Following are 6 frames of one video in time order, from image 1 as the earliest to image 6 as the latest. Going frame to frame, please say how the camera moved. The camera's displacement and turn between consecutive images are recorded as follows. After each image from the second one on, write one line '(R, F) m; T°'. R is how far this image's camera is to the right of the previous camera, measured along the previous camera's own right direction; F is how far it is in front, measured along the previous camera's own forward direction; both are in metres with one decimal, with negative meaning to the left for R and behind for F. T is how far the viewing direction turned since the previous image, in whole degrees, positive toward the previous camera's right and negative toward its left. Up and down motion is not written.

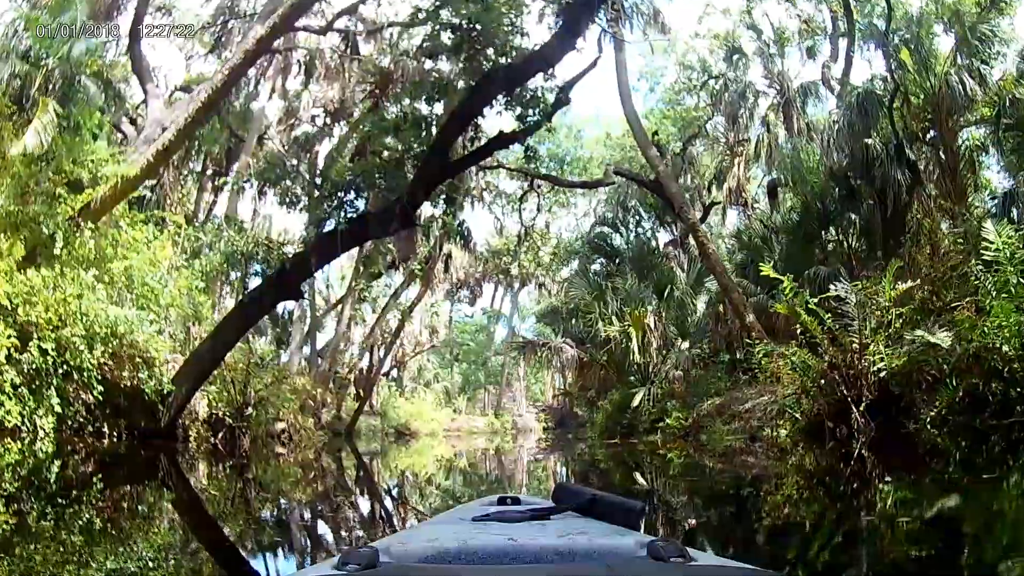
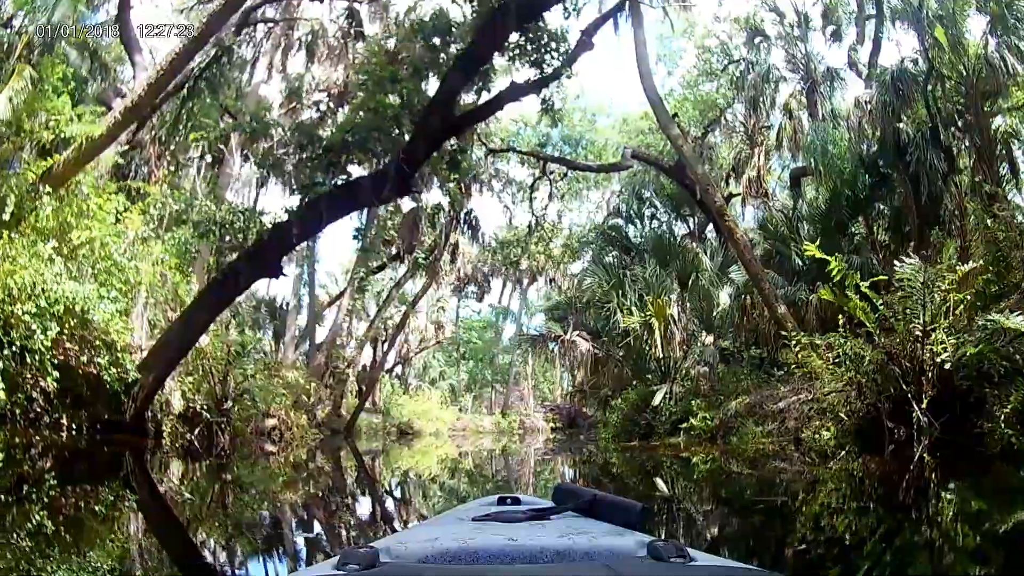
(0.0, +0.9) m; -1°
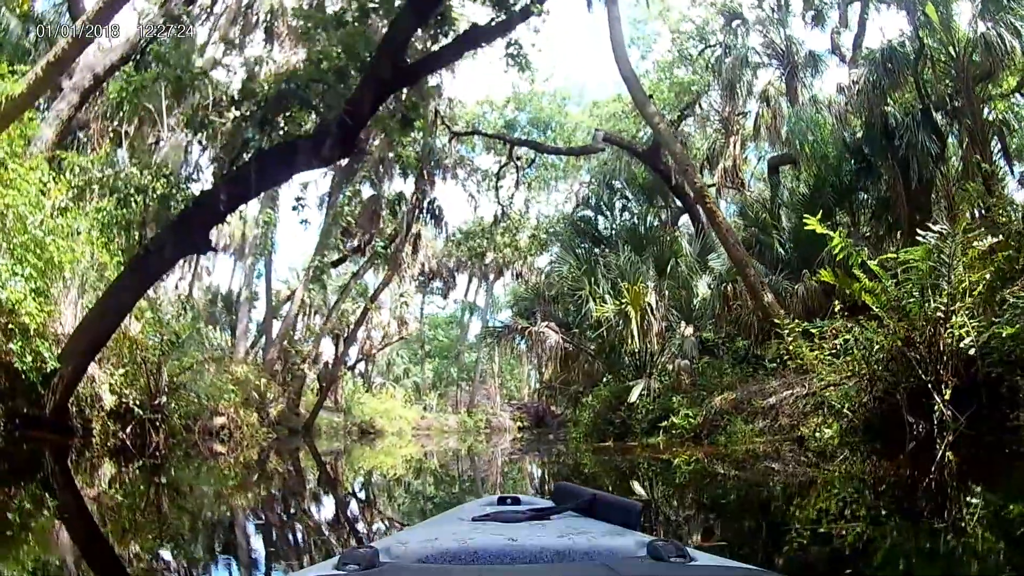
(0.0, +0.8) m; +2°
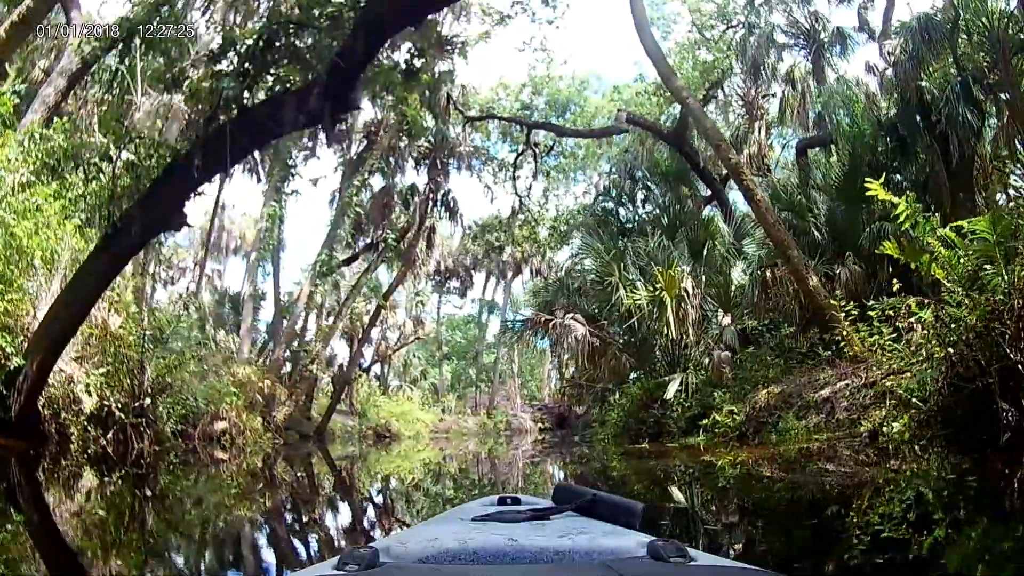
(0.0, +0.8) m; -1°
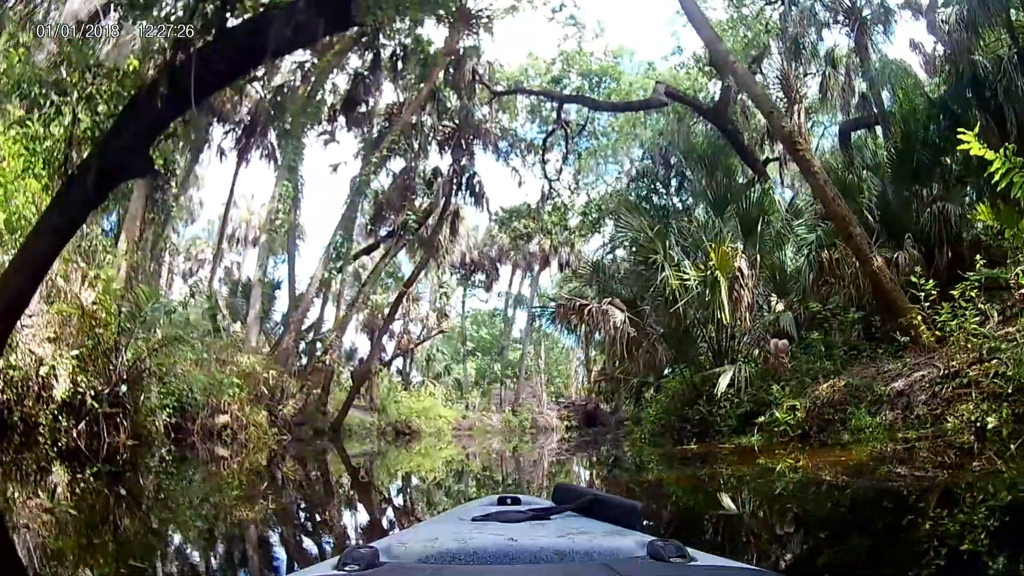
(0.0, +0.9) m; -2°
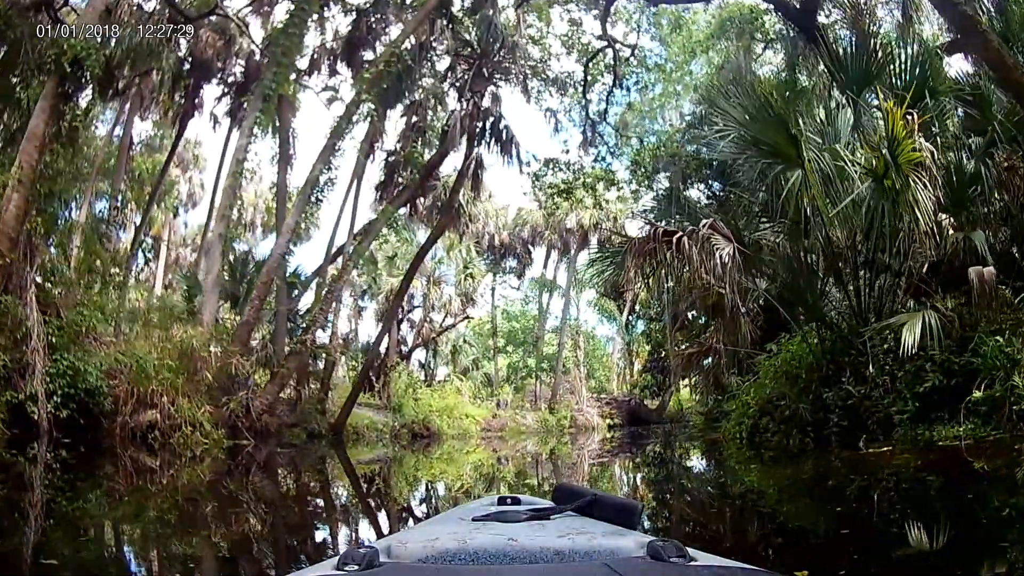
(-0.1, +2.8) m; -2°
